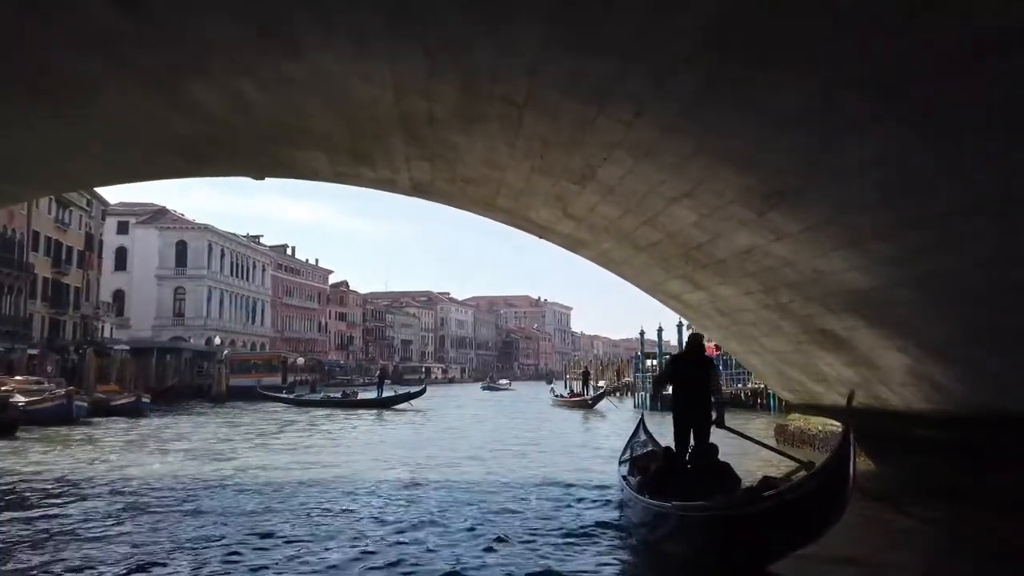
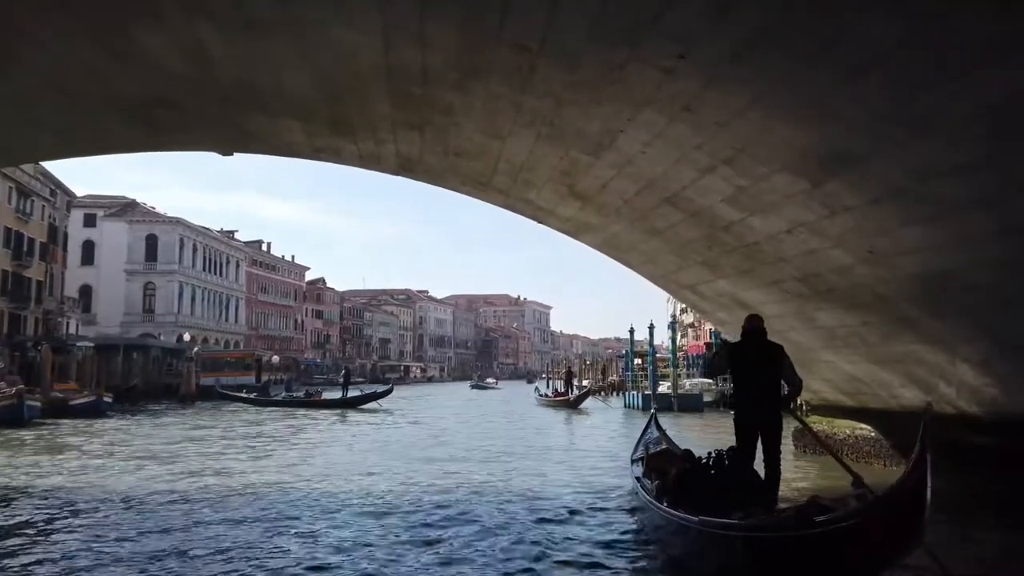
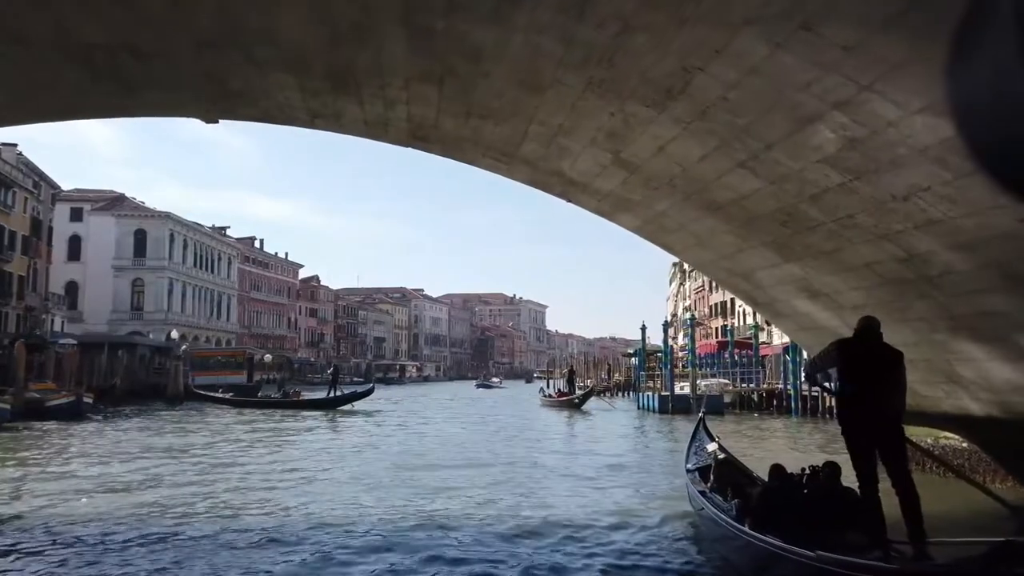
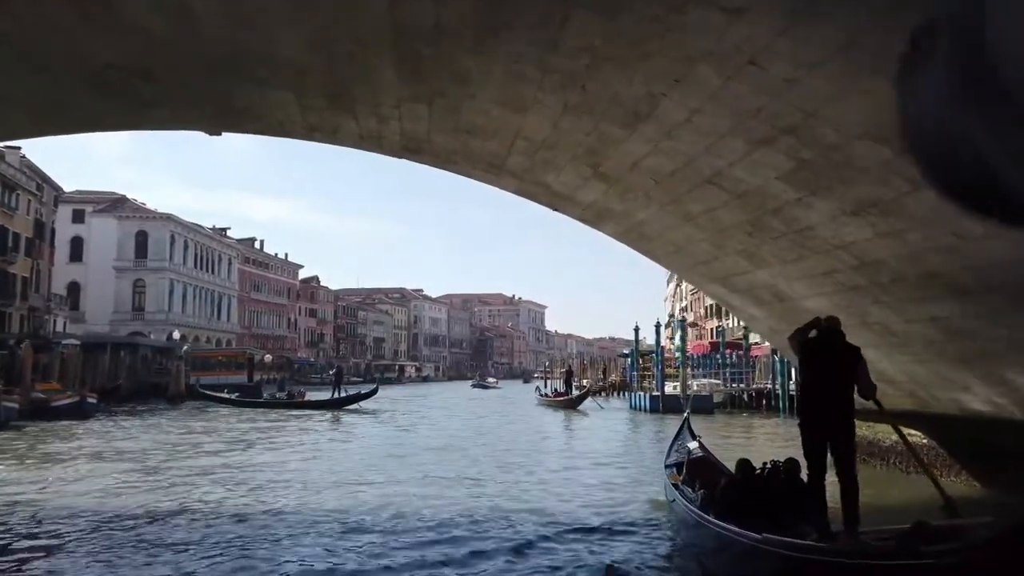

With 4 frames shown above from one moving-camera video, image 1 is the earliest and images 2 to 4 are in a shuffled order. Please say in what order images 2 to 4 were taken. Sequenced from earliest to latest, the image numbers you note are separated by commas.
2, 4, 3
